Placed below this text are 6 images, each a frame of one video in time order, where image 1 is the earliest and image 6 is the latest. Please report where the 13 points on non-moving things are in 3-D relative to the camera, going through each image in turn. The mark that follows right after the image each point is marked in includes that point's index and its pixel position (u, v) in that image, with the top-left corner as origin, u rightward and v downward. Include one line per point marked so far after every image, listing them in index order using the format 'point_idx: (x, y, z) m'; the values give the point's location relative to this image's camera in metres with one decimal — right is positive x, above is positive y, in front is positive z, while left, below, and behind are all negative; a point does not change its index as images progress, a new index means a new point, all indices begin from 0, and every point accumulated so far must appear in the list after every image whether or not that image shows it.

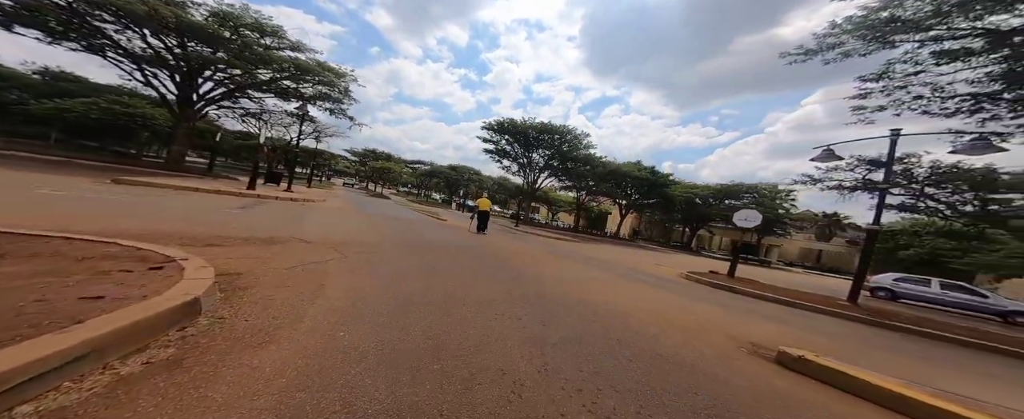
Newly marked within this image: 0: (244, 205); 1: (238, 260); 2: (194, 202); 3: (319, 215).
0: (-11.9, +0.3, +13.6) m
1: (-4.3, -0.8, +4.6) m
2: (-13.0, +0.4, +12.3) m
3: (-8.4, -0.4, +13.5) m
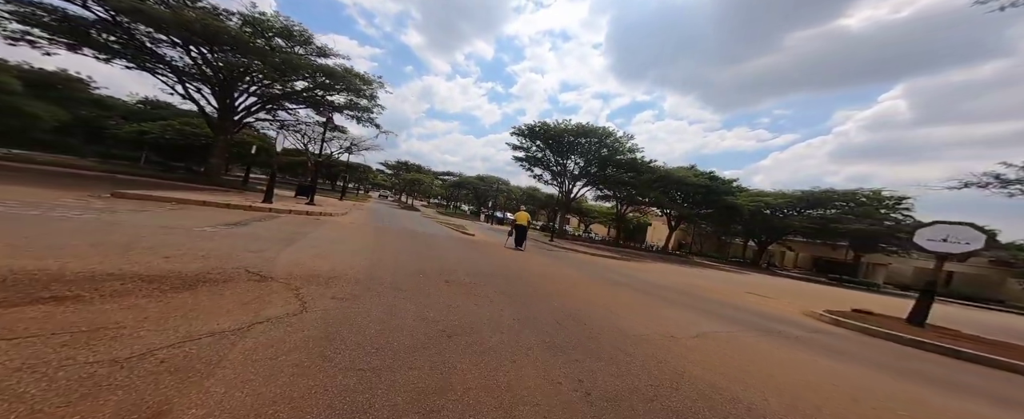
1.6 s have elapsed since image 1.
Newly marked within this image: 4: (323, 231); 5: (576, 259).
0: (-10.5, -0.4, +11.8) m
1: (-3.6, -1.0, +2.2) m
2: (-11.6, -0.2, +10.6) m
3: (-7.0, -1.0, +11.4) m
4: (-7.5, -0.9, +11.7) m
5: (+4.0, -3.0, +18.1) m
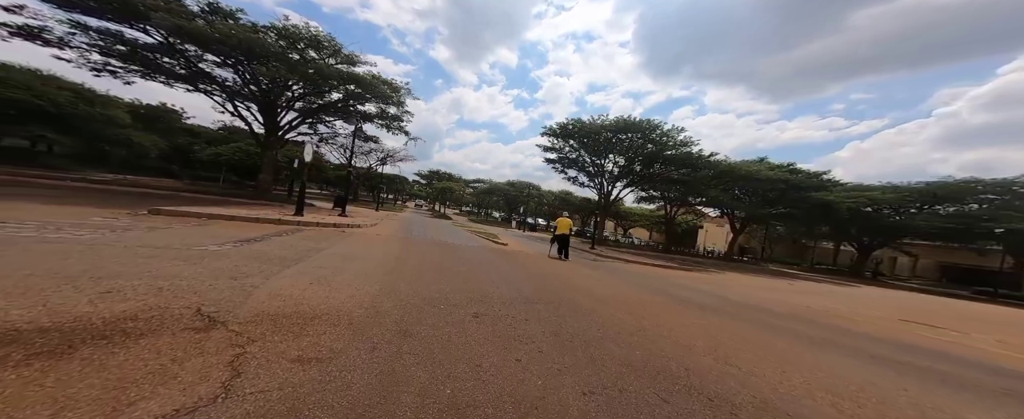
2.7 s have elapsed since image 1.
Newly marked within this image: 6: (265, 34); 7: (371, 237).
0: (-9.0, -0.9, +11.0) m
1: (-3.2, -1.1, +0.7) m
2: (-10.3, -0.8, +9.9) m
3: (-5.6, -1.3, +10.2) m
4: (-6.1, -1.3, +10.5) m
5: (+6.1, -3.2, +15.6) m
6: (-16.6, +11.9, +19.5) m
7: (-6.8, -1.3, +13.6) m
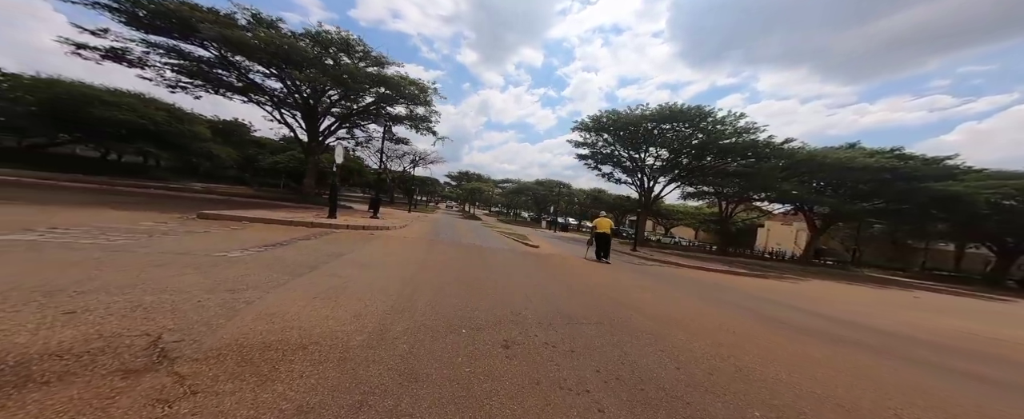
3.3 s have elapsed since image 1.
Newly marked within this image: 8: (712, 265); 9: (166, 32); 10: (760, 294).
0: (-7.8, -1.0, +10.8) m
1: (-3.1, -1.1, -0.1) m
2: (-9.2, -0.9, +9.9) m
3: (-4.4, -1.4, +9.6) m
4: (-4.9, -1.3, +10.0) m
5: (+7.8, -3.1, +13.6) m
6: (-14.6, +11.6, +20.1) m
7: (-5.2, -1.4, +13.1) m
8: (+13.0, -3.7, +19.0) m
9: (-21.3, +11.0, +17.9) m
10: (+9.2, -3.1, +10.8) m
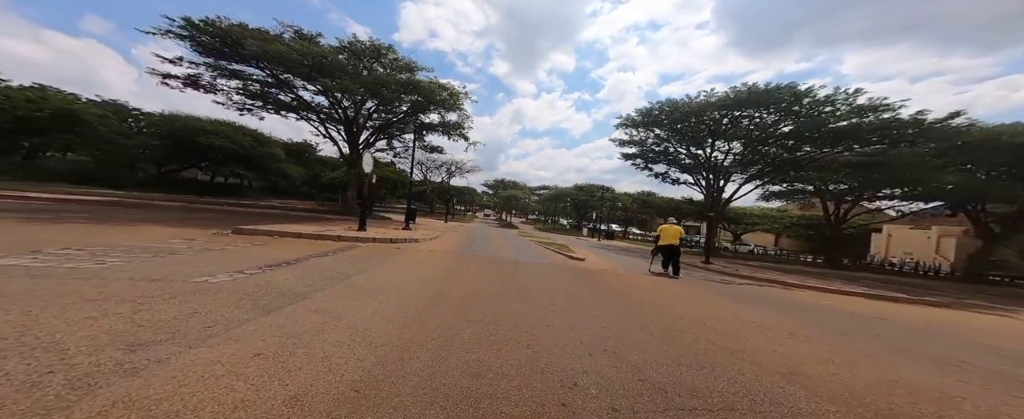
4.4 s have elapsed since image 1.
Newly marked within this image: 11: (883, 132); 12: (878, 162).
0: (-6.4, -1.4, +9.8) m
1: (-3.3, -1.1, -1.7) m
2: (-7.9, -1.3, +9.0) m
3: (-3.2, -1.7, +8.1) m
4: (-3.6, -1.7, +8.6) m
5: (+9.5, -3.1, +10.3) m
6: (-12.1, +10.7, +20.3) m
7: (-3.5, -1.8, +11.7) m
8: (+15.5, -3.7, +14.9) m
9: (-19.0, +9.9, +19.1) m
10: (+10.5, -3.0, +7.3) m
11: (+22.2, +4.8, +19.0) m
12: (+22.7, +3.1, +19.2) m
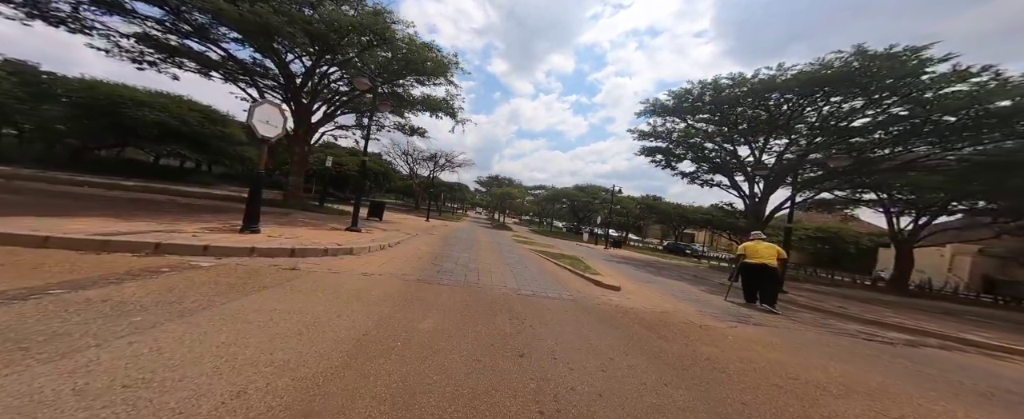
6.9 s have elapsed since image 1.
0: (-6.3, -1.0, +3.9) m
1: (-3.0, -0.7, -7.5) m
2: (-7.8, -0.9, +3.2) m
3: (-3.2, -1.4, +2.3) m
4: (-3.6, -1.3, +2.8) m
5: (+9.4, -3.2, +4.8) m
6: (-11.9, +11.2, +14.5) m
7: (-3.6, -1.5, +5.9) m
8: (+15.3, -4.1, +9.5) m
9: (-18.9, +10.7, +13.1) m
10: (+10.5, -3.2, +1.9) m
11: (+22.1, +4.2, +13.9) m
12: (+22.7, +2.4, +14.1) m
